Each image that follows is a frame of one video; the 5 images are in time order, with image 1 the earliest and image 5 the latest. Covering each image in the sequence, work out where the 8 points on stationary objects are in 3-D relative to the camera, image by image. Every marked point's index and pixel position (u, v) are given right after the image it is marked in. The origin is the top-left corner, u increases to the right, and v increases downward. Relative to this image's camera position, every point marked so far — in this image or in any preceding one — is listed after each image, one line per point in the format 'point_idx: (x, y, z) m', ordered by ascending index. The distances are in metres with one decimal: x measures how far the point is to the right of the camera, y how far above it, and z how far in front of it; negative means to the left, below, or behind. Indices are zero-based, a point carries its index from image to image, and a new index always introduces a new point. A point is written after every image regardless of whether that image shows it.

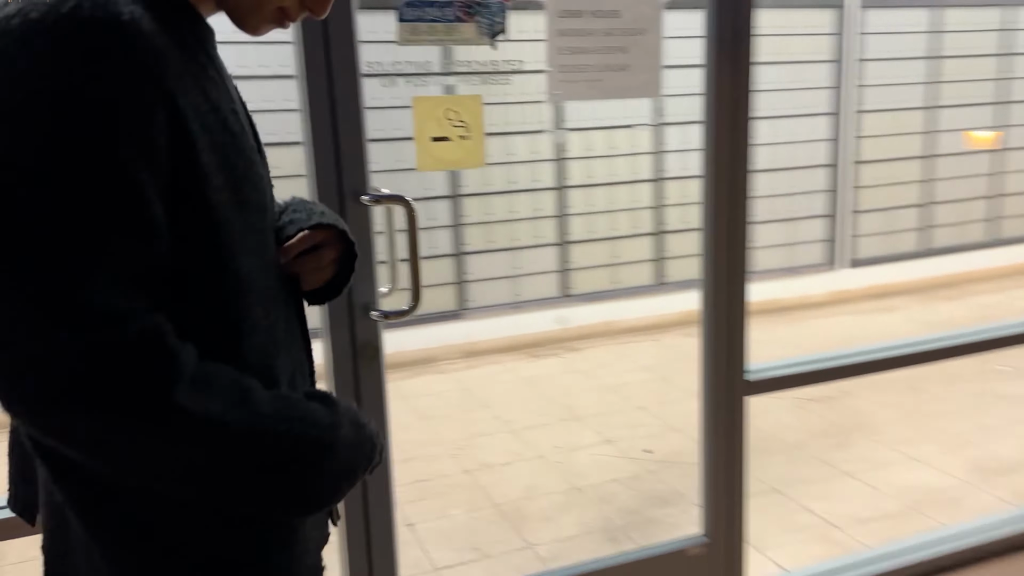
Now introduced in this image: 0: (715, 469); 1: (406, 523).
0: (+0.4, -0.4, +2.0) m
1: (-0.3, -0.7, +2.6) m
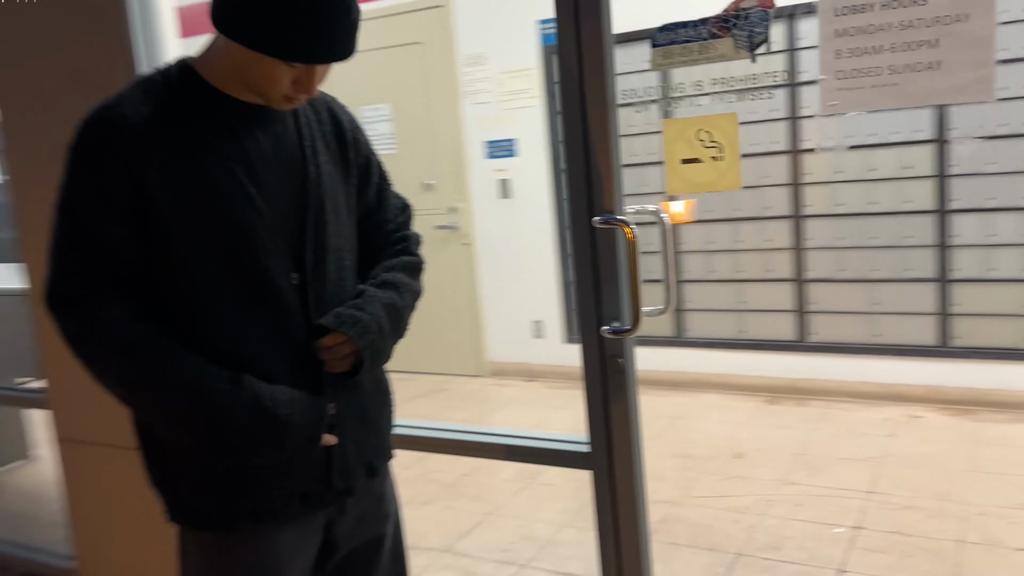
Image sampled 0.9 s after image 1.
0: (+0.9, -0.5, +1.4) m
1: (+0.9, -0.8, +2.4) m
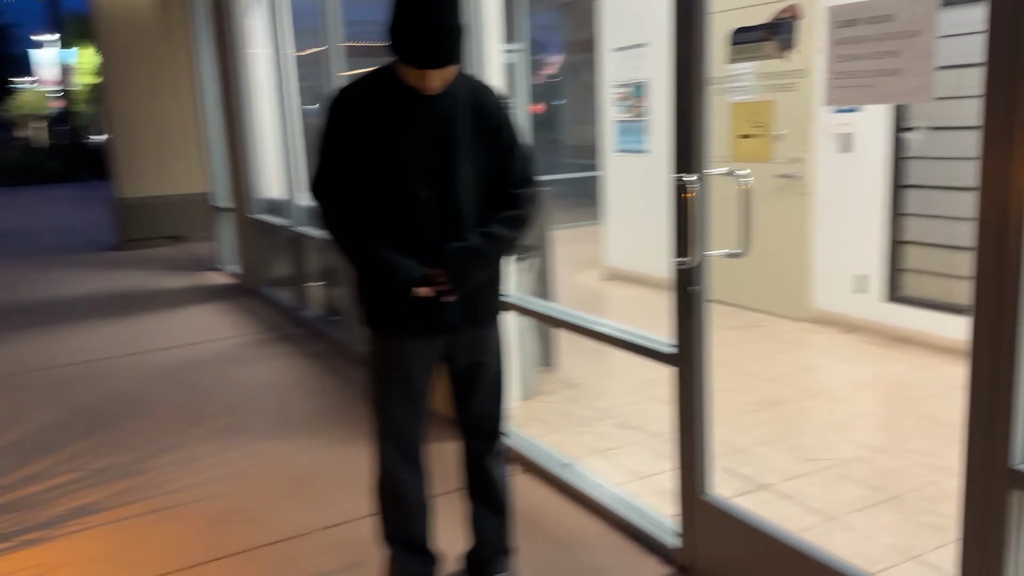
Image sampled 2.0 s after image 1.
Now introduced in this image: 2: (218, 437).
0: (+0.9, -0.5, +1.6) m
1: (+1.3, -0.7, +2.5) m
2: (-1.2, -0.6, +3.5) m
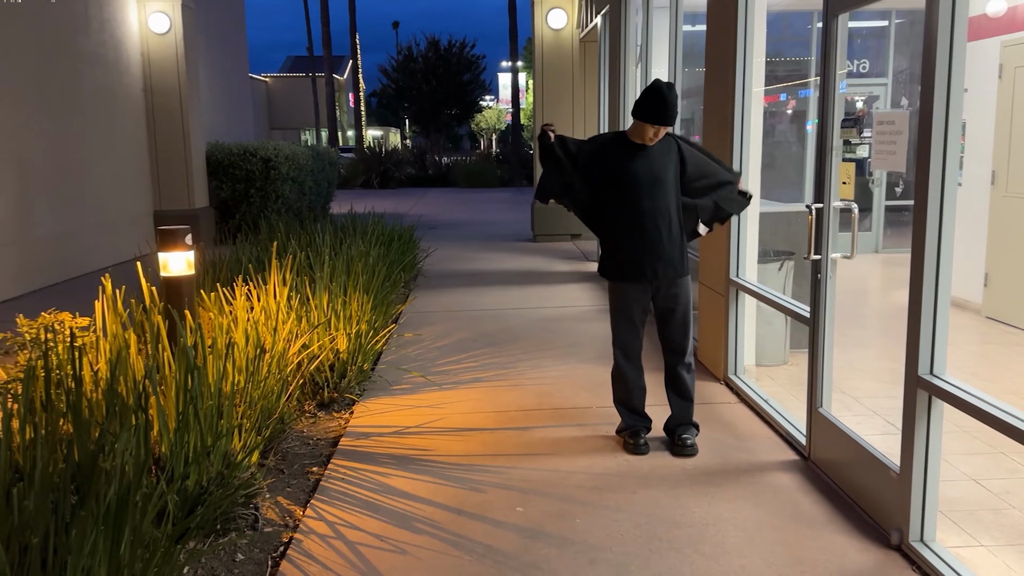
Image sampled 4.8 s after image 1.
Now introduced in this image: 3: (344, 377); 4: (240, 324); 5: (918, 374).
0: (+1.3, -0.4, +2.8) m
1: (+2.1, -0.7, +3.4) m
2: (+0.3, -0.4, +5.4) m
3: (-0.9, -0.5, +4.7) m
4: (-1.3, -0.2, +4.0) m
5: (+1.3, -0.3, +2.8) m
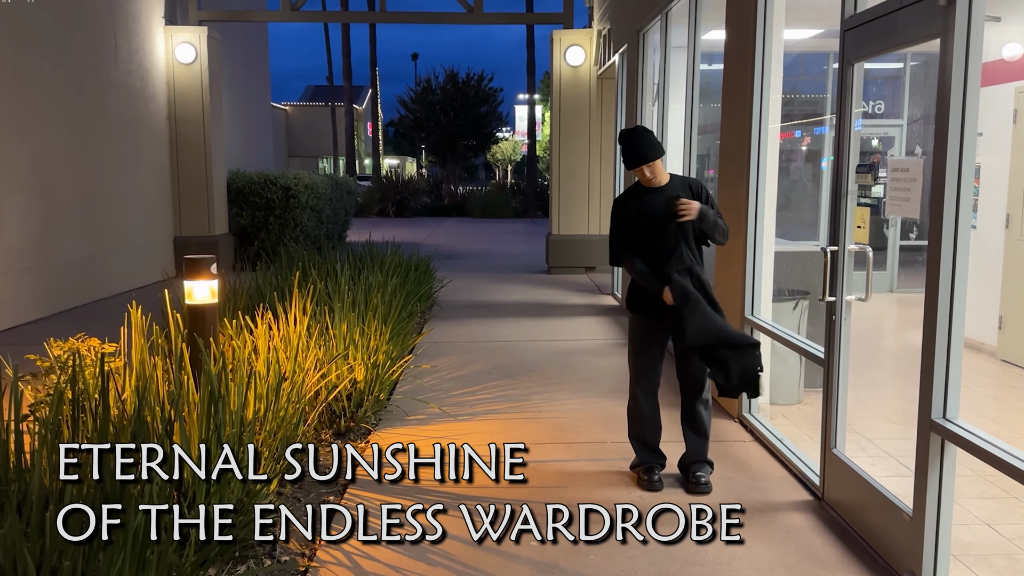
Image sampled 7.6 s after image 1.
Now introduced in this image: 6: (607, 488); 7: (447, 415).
0: (+1.4, -0.6, +2.9) m
1: (+2.1, -0.9, +3.4) m
2: (+0.4, -0.7, +5.5) m
3: (-0.8, -0.7, +4.8) m
4: (-1.2, -0.3, +4.1) m
5: (+1.4, -0.4, +2.8) m
6: (+0.4, -0.9, +3.8) m
7: (-0.4, -0.7, +5.0) m
